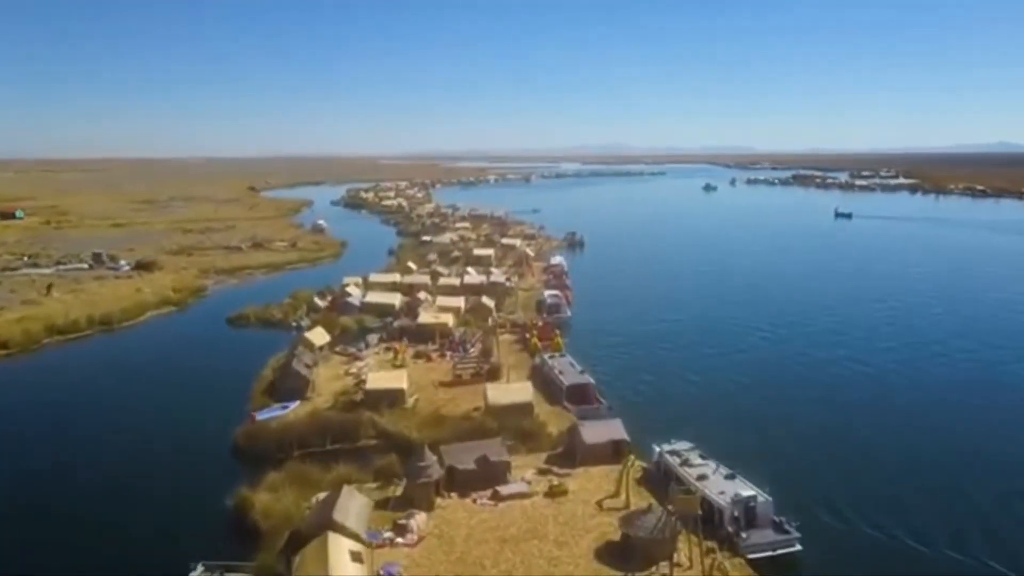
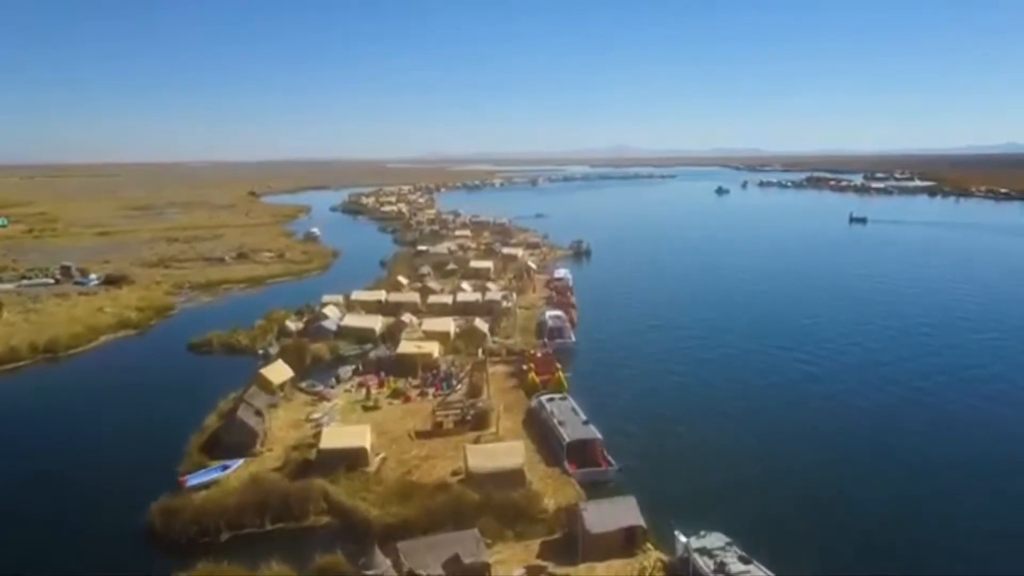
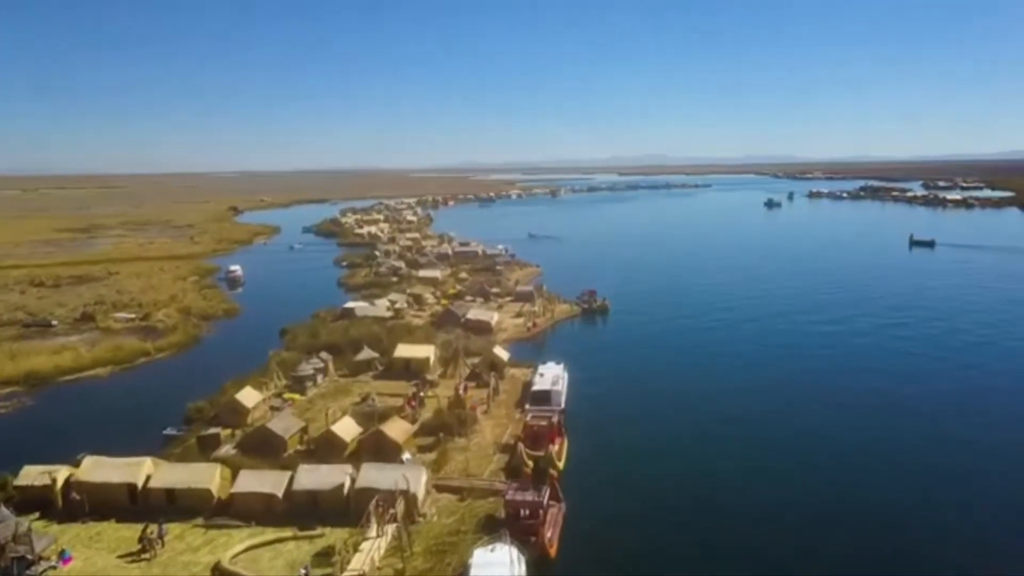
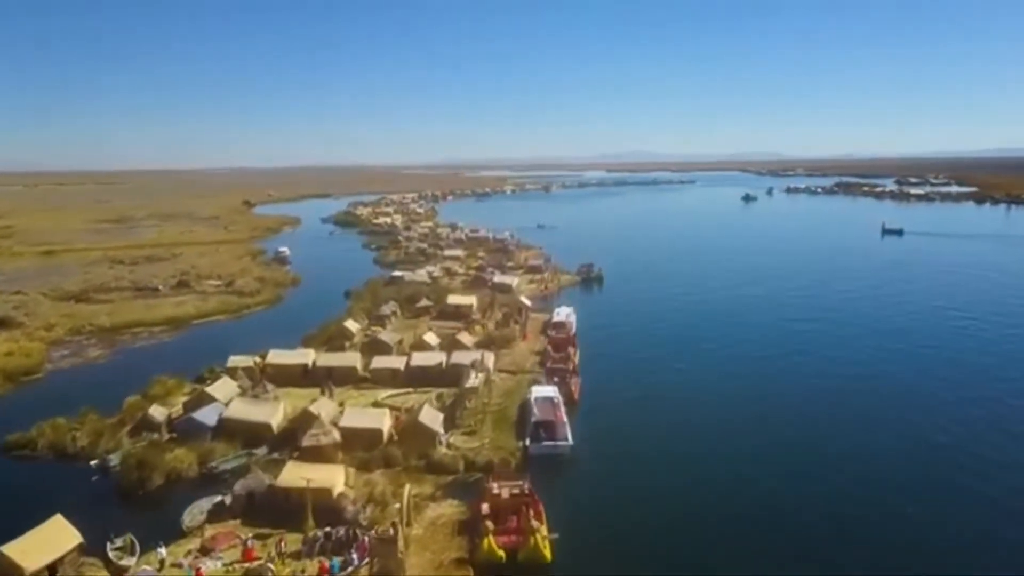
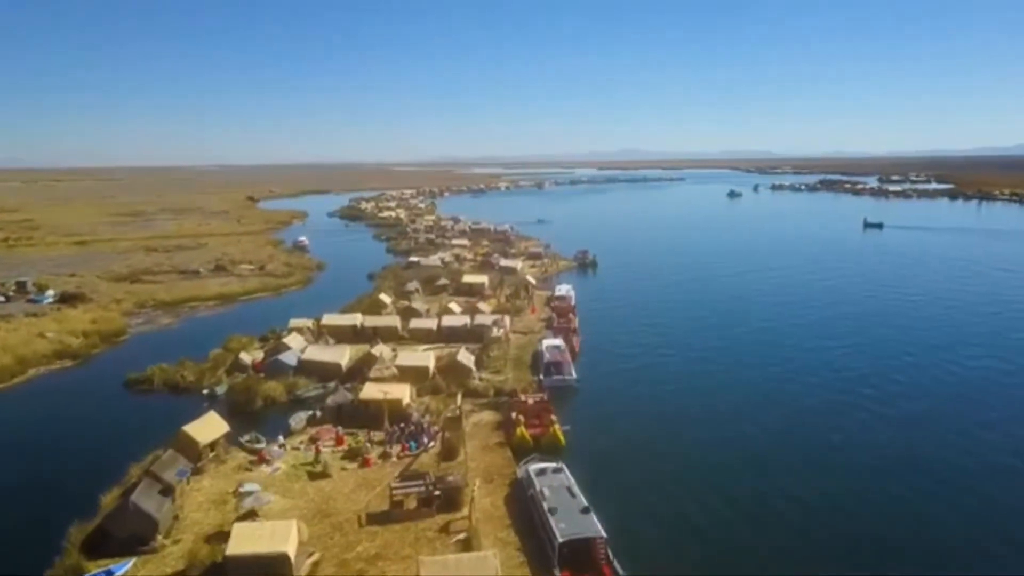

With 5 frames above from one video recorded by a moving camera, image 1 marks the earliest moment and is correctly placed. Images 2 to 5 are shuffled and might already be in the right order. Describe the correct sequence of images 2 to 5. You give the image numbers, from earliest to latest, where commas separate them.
2, 5, 4, 3
